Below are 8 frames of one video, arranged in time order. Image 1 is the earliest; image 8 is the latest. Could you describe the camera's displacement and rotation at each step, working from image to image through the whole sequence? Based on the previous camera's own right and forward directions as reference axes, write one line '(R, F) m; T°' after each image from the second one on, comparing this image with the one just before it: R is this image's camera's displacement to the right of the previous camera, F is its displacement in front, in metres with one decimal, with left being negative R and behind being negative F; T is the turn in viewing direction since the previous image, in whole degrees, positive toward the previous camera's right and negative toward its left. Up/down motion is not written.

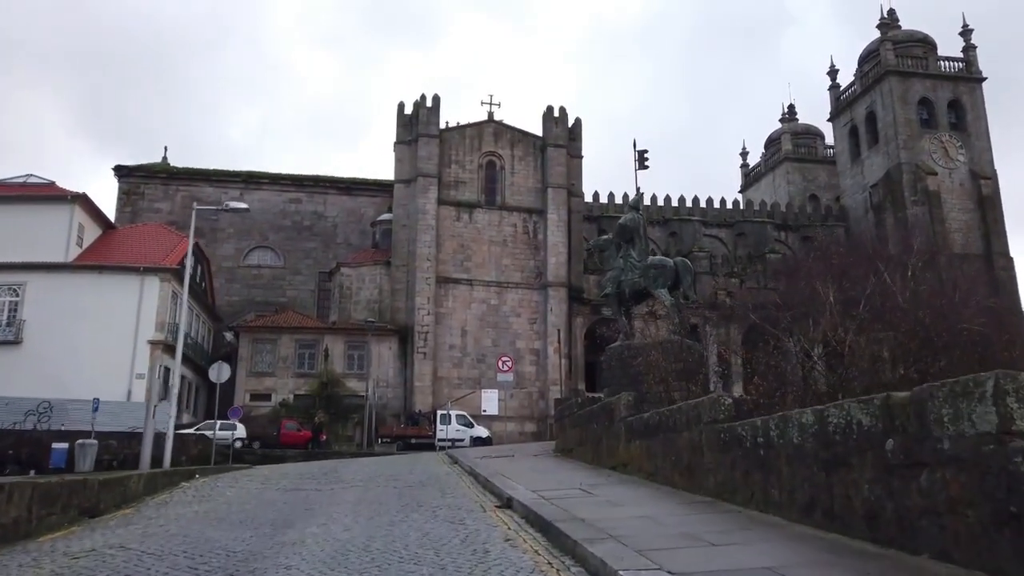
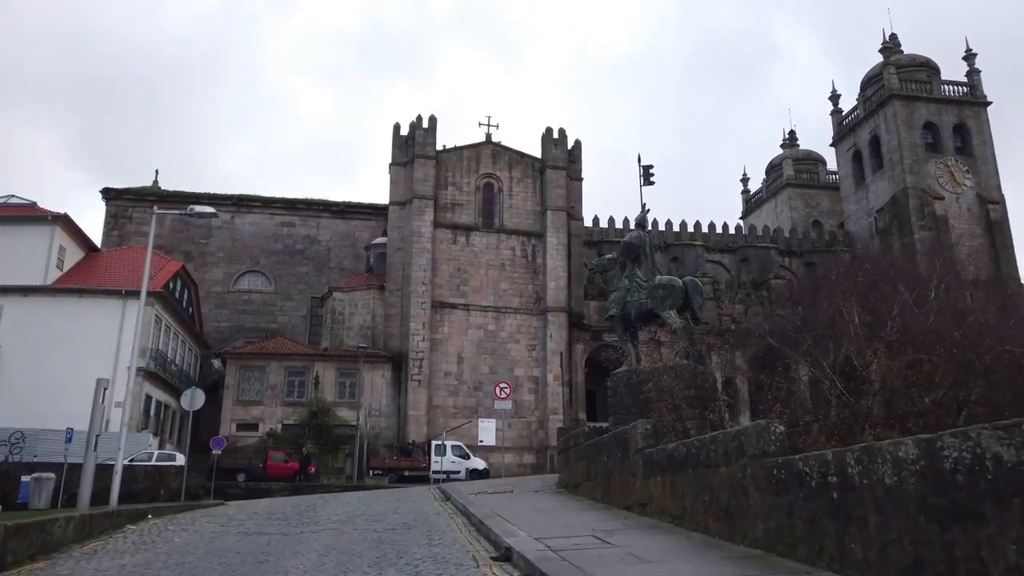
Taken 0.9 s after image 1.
(0.0, +1.3) m; 0°
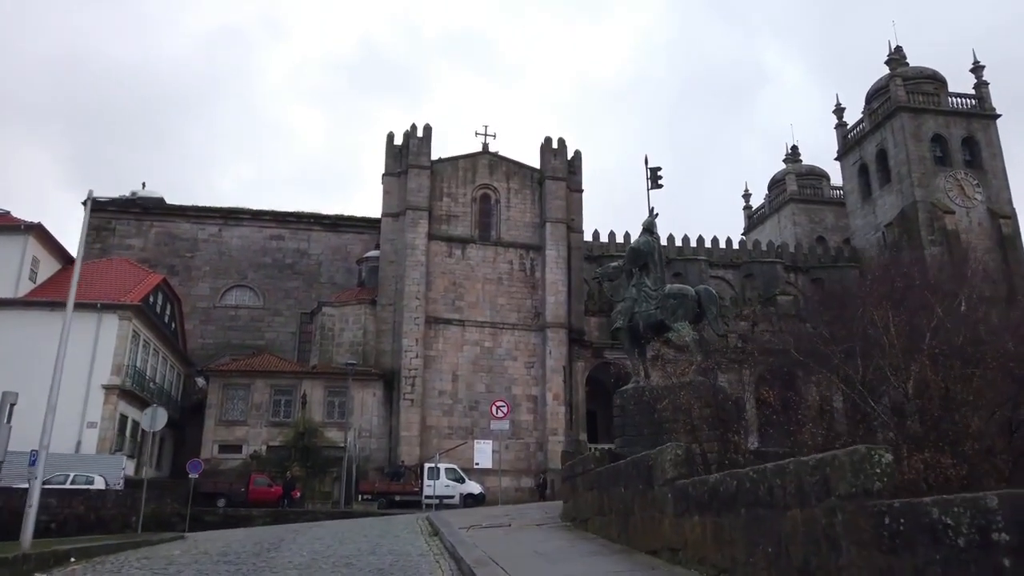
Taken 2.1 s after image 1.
(0.0, +1.6) m; 0°
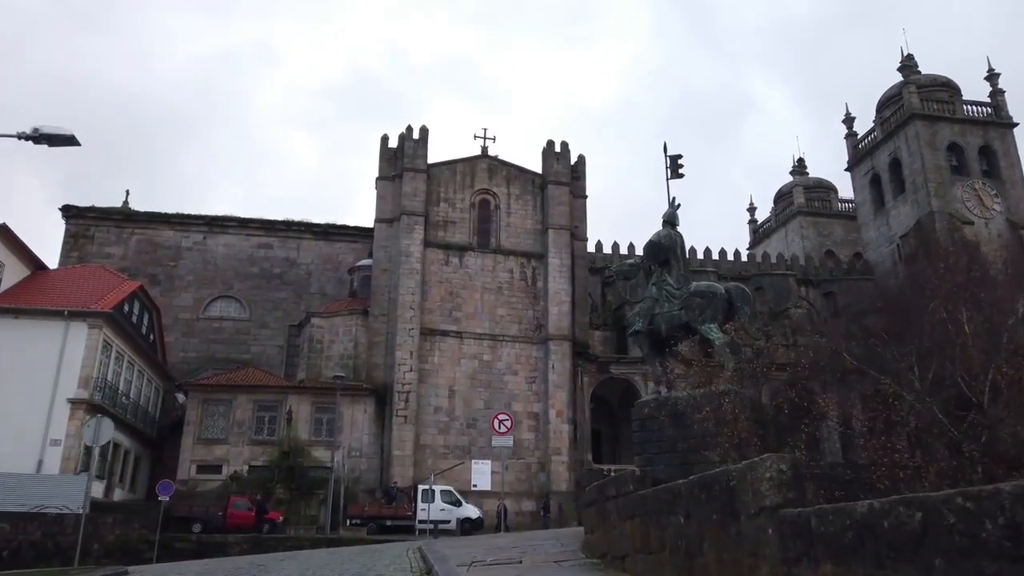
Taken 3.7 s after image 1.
(-0.2, +2.1) m; 0°
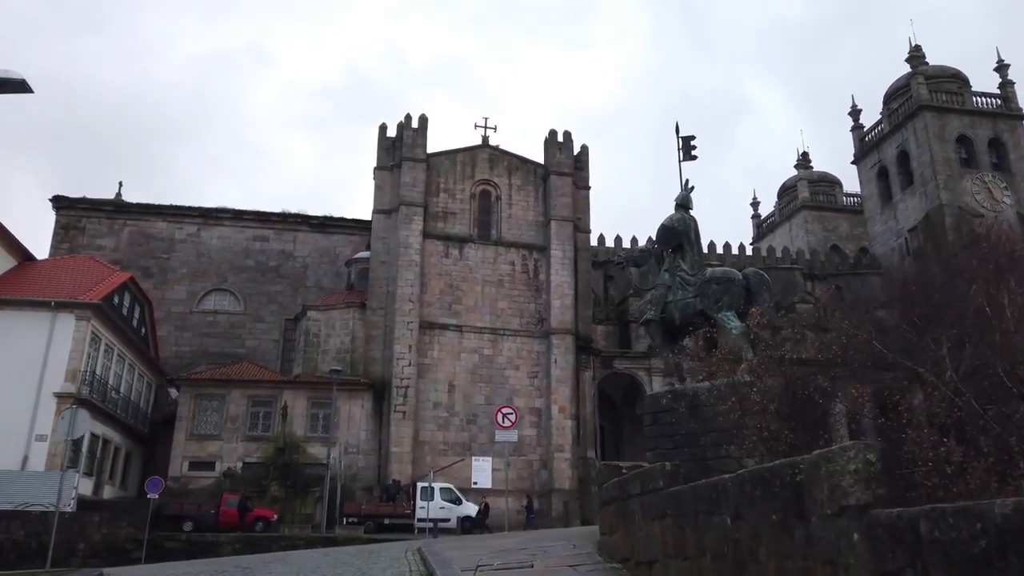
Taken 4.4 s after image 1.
(-0.1, +0.9) m; 0°
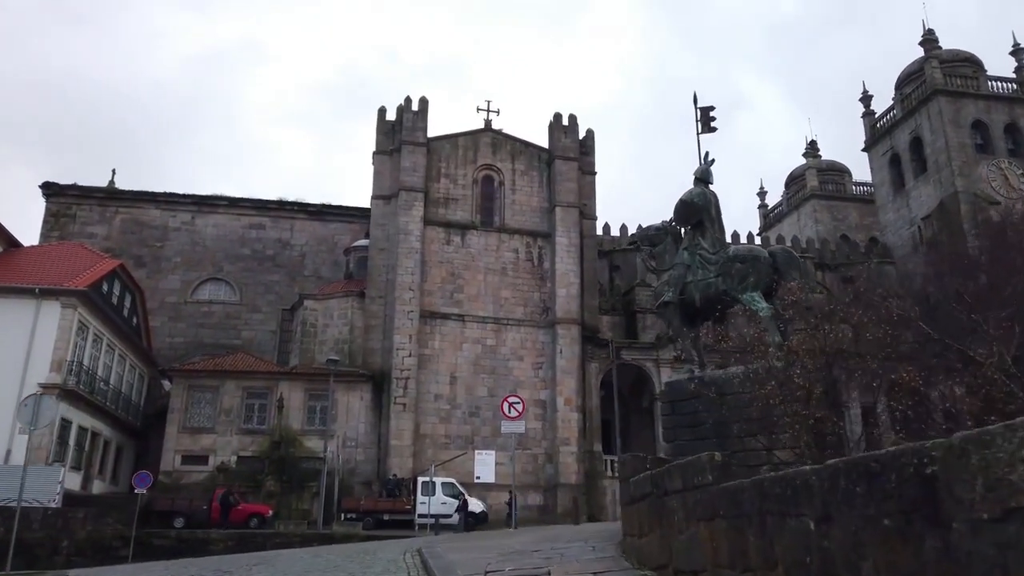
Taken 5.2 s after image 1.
(-0.1, +1.1) m; 0°
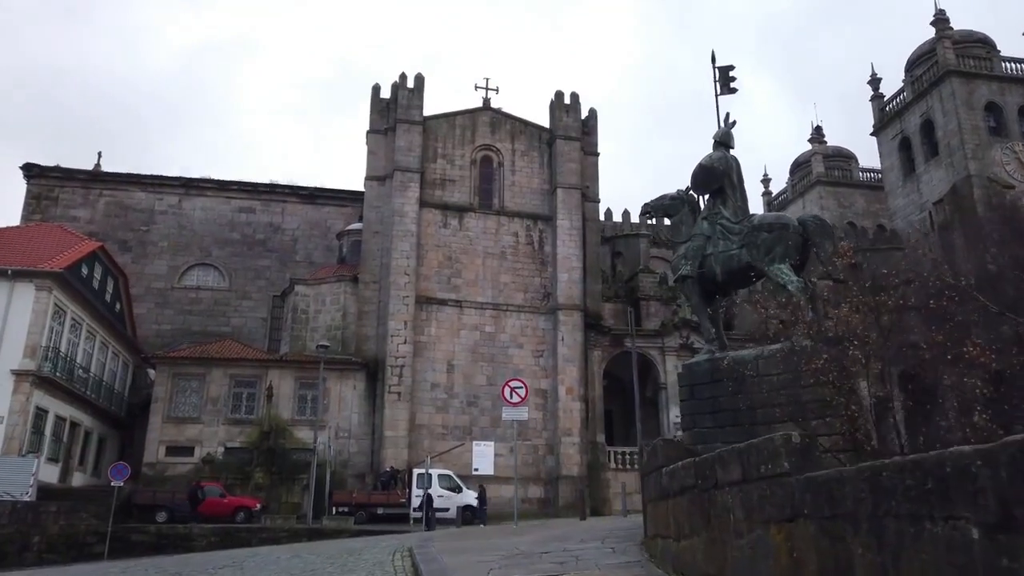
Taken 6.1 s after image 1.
(-0.1, +1.3) m; 0°
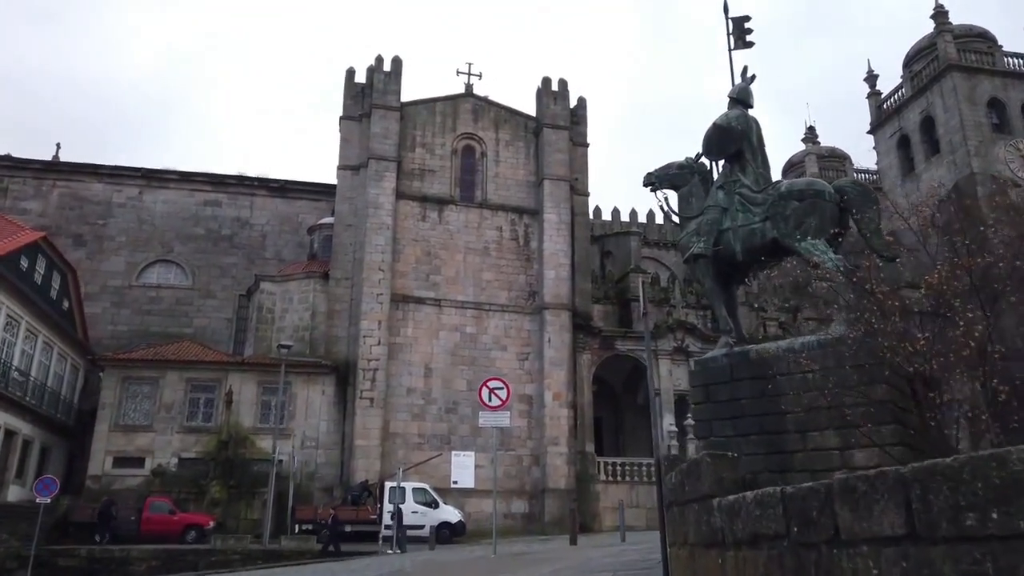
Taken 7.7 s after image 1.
(+0.1, +2.1) m; +1°
